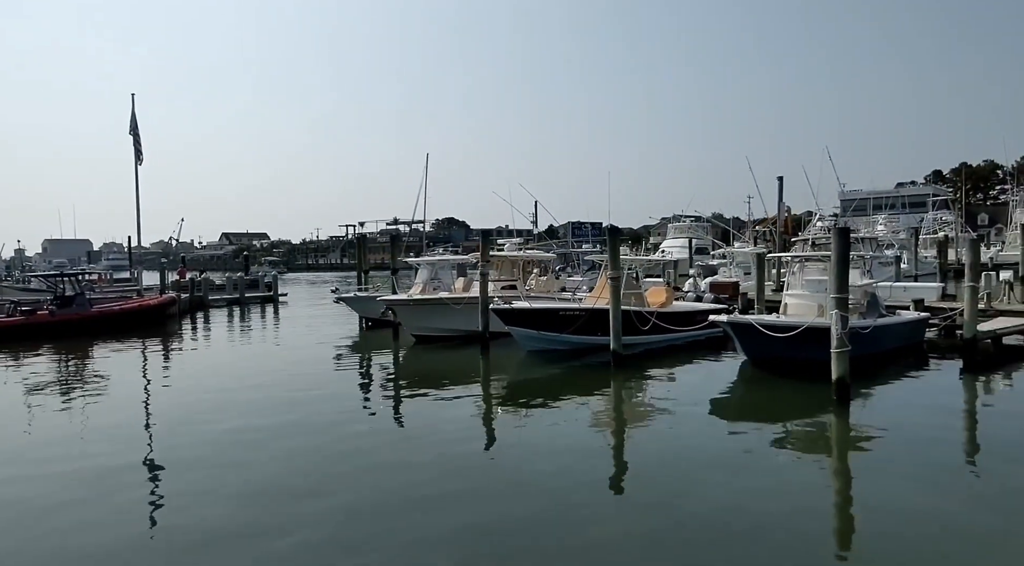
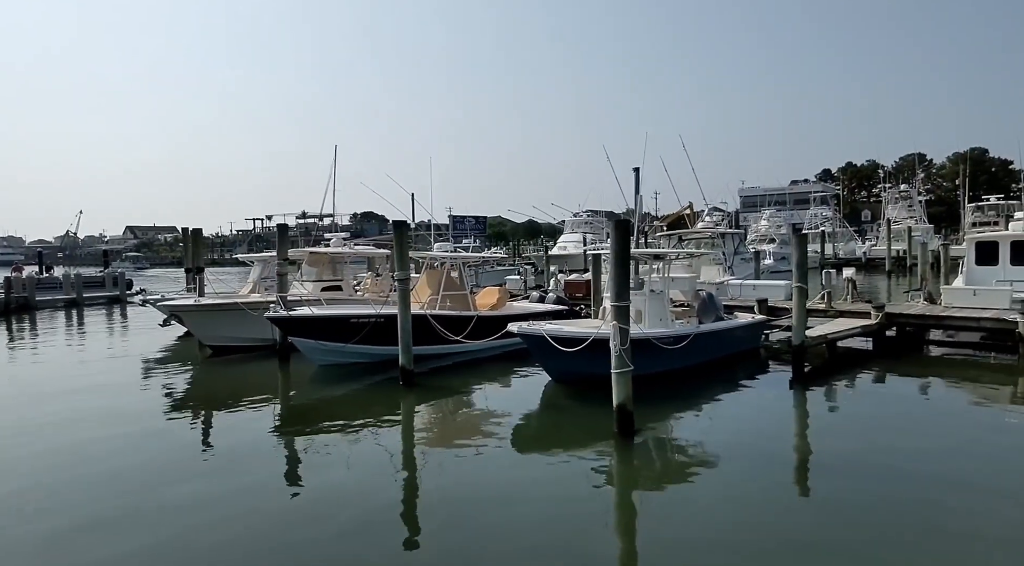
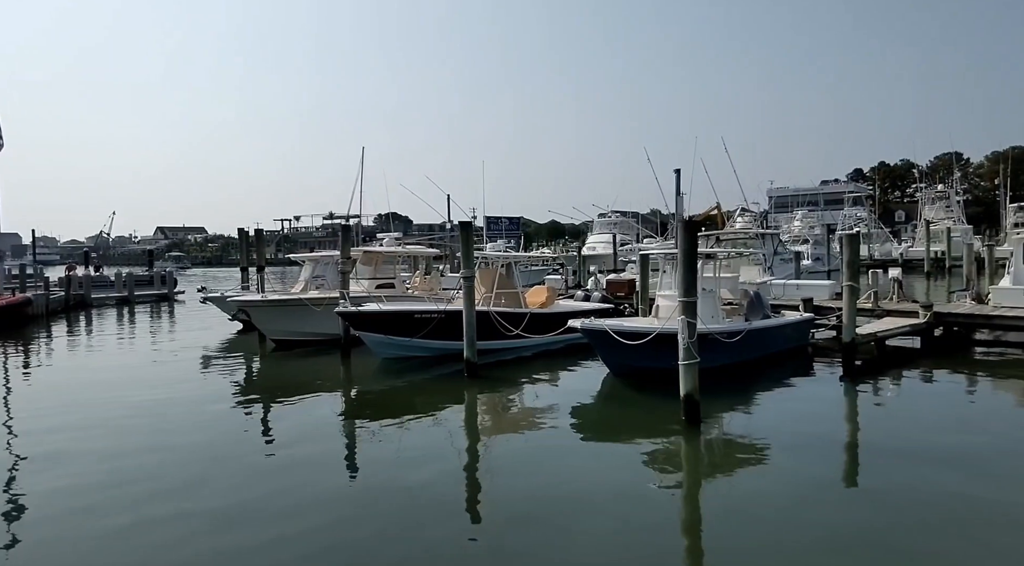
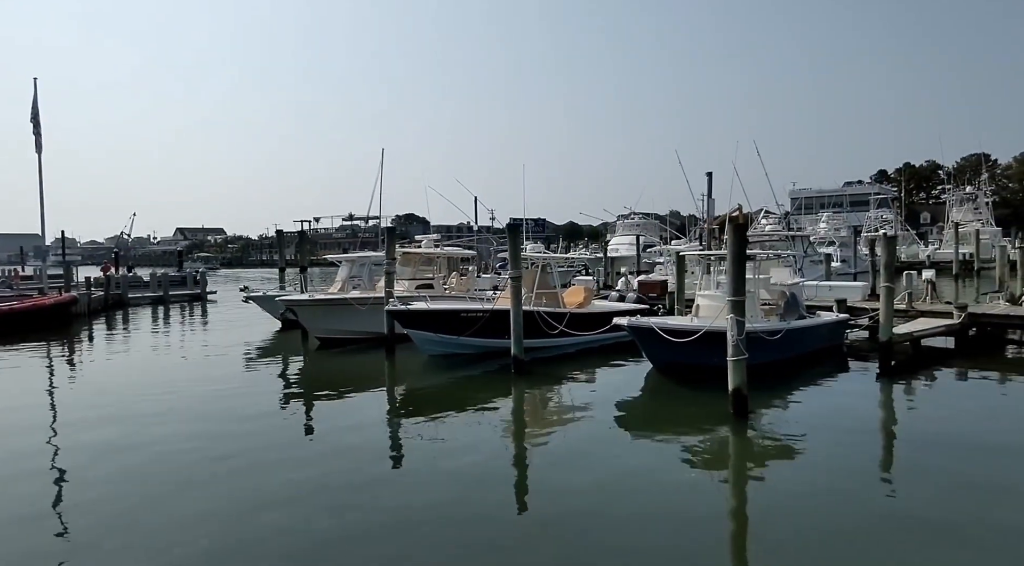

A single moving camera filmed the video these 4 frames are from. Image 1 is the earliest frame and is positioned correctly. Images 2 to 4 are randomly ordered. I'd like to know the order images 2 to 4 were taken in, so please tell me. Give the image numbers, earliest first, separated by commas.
4, 3, 2
